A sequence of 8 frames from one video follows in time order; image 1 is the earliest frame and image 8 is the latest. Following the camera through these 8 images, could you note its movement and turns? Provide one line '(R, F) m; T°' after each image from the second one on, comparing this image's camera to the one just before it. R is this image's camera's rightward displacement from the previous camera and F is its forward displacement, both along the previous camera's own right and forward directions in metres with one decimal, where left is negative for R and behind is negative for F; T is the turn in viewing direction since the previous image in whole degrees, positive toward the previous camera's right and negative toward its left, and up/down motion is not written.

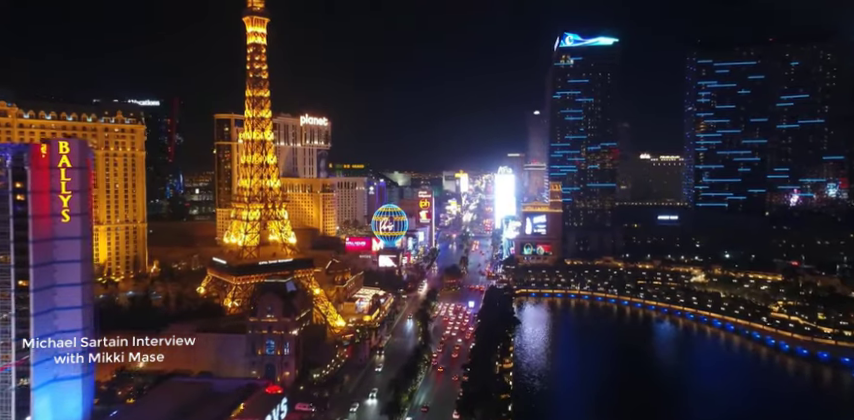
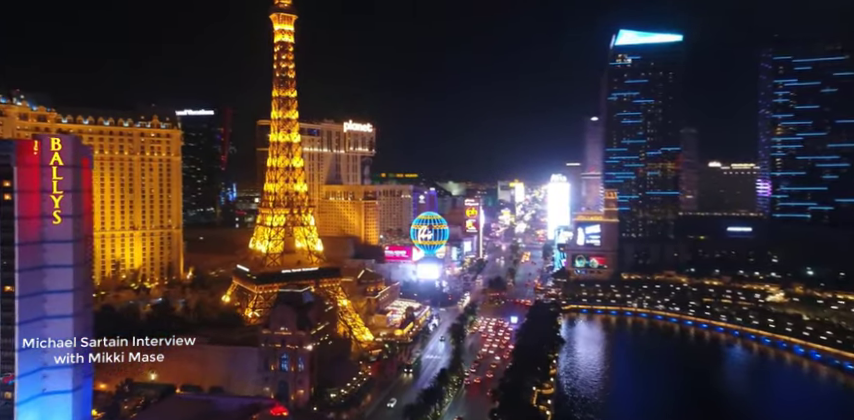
(+2.2, +2.7) m; -6°
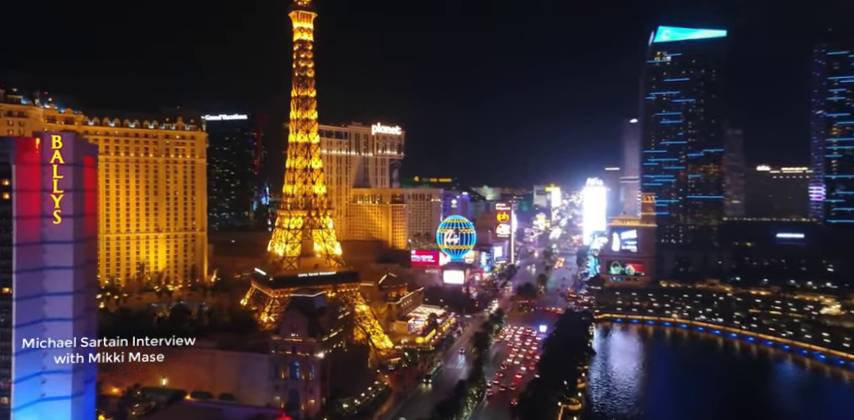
(+1.3, +1.5) m; -4°
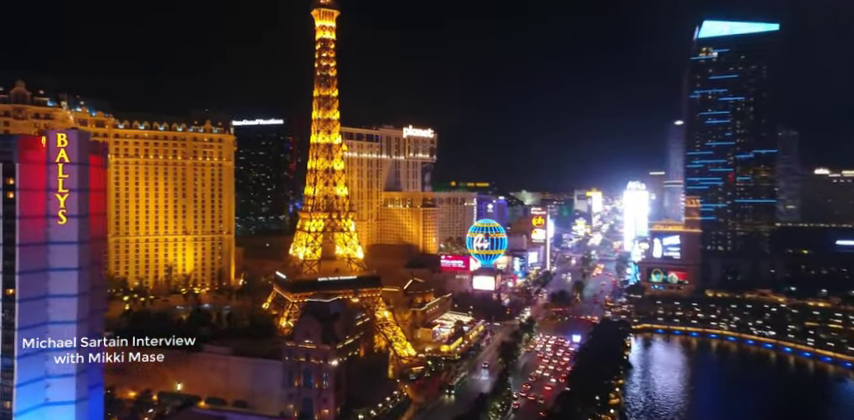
(+1.3, +1.4) m; -4°
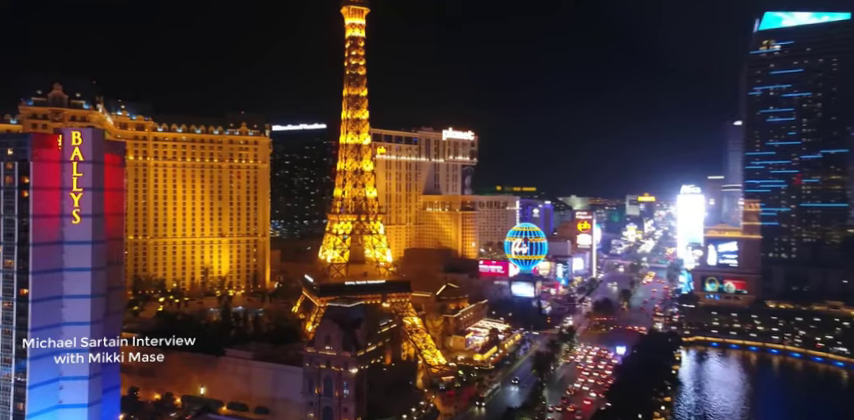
(+1.3, +1.3) m; -5°
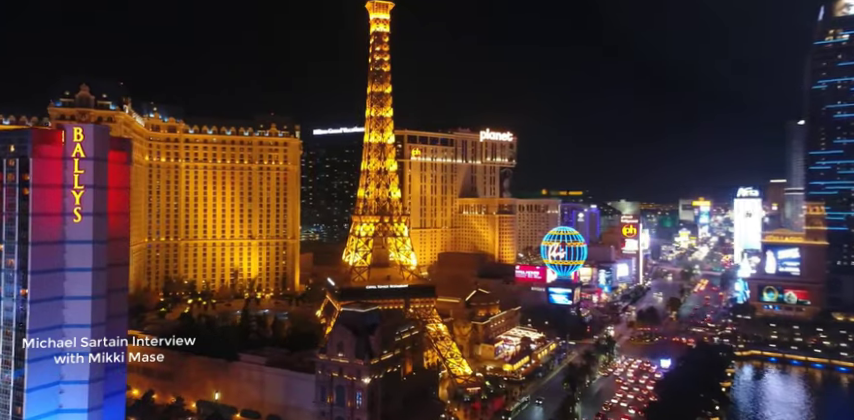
(+1.5, +1.7) m; -5°
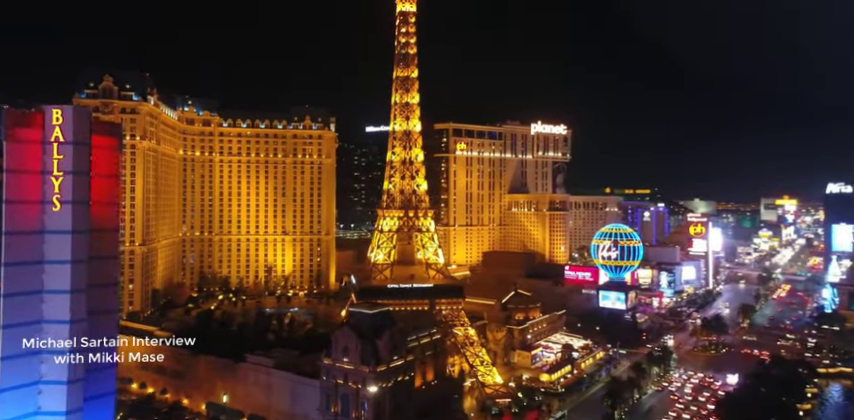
(+2.3, +2.9) m; -7°
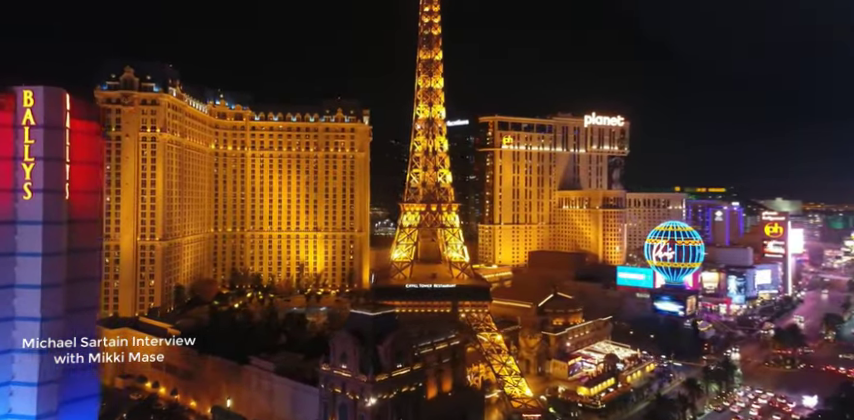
(+2.2, +2.9) m; -7°
